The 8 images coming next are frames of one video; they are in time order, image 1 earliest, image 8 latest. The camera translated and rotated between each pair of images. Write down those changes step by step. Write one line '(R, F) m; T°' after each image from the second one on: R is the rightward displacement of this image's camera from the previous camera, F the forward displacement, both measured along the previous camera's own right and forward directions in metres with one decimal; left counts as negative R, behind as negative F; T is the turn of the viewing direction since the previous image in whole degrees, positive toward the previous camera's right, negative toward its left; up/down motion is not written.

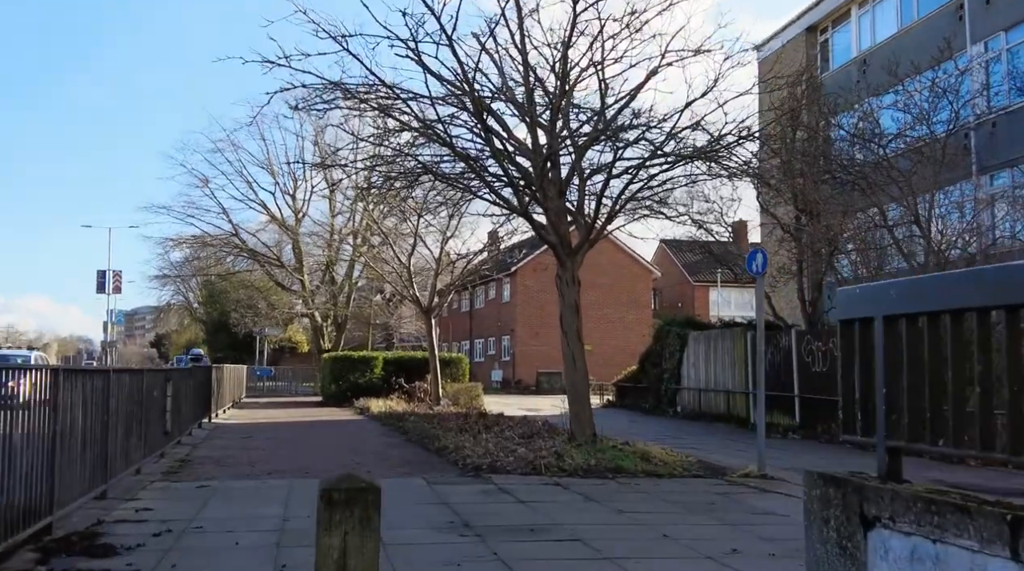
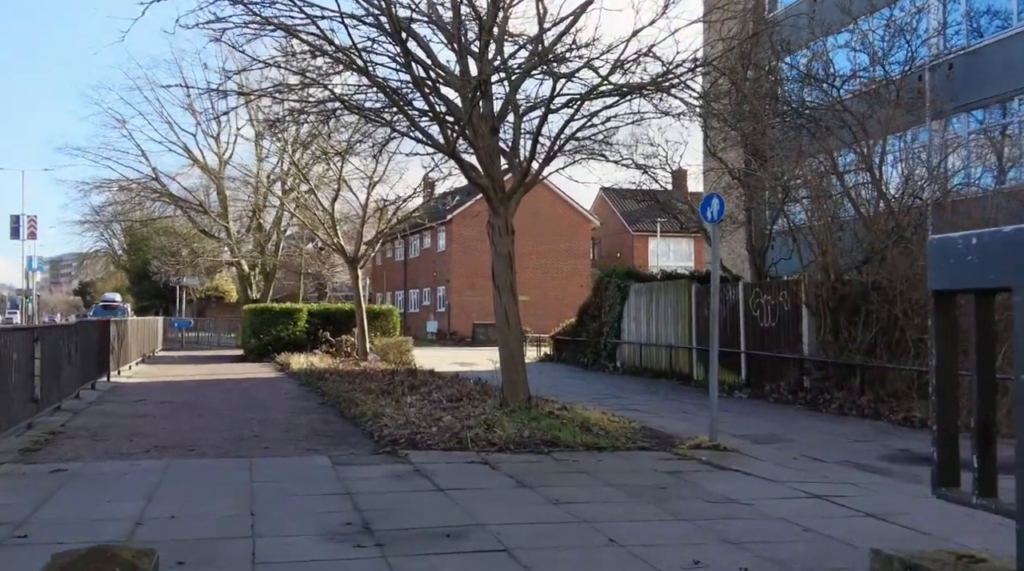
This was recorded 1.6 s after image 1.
(+0.2, +1.3) m; +4°
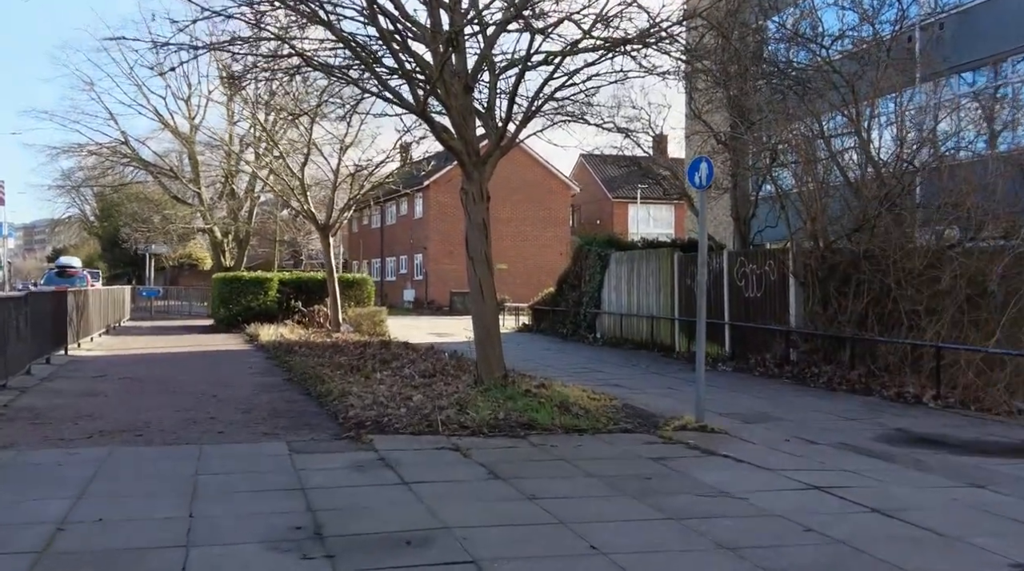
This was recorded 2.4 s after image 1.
(+0.1, +0.7) m; +1°
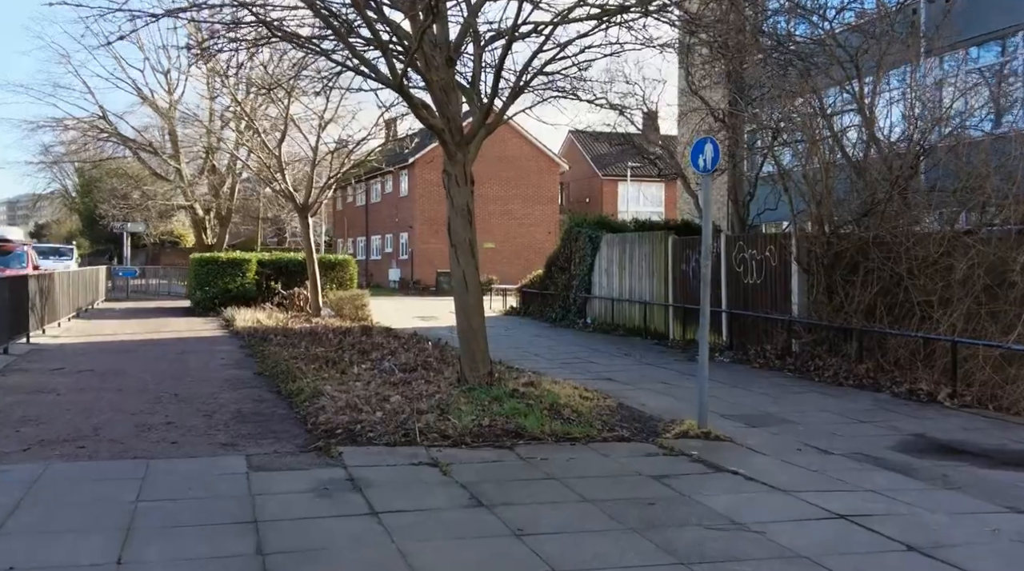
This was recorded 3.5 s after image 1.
(0.0, +0.8) m; +1°
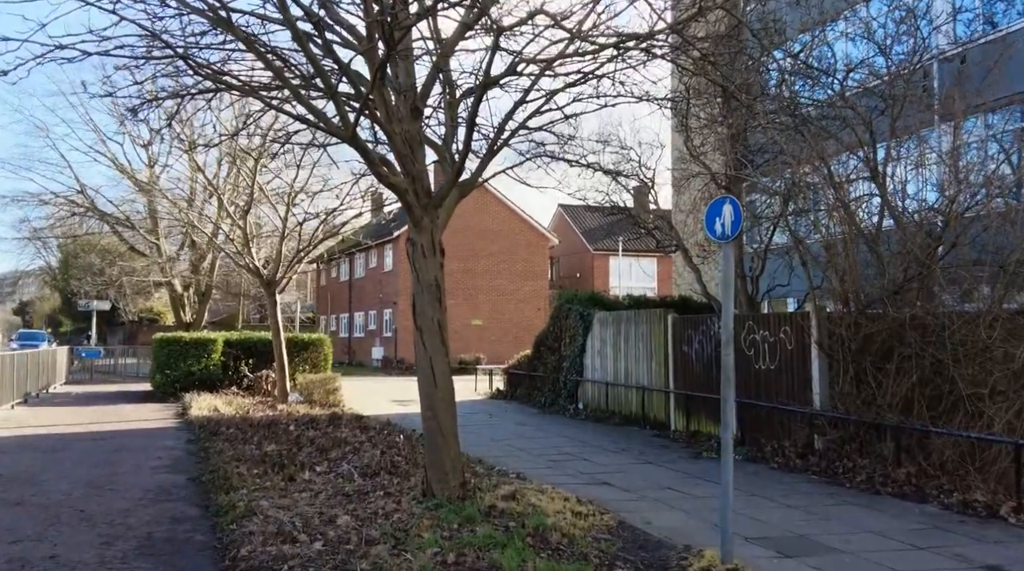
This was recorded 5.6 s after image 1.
(+0.1, +1.6) m; +1°
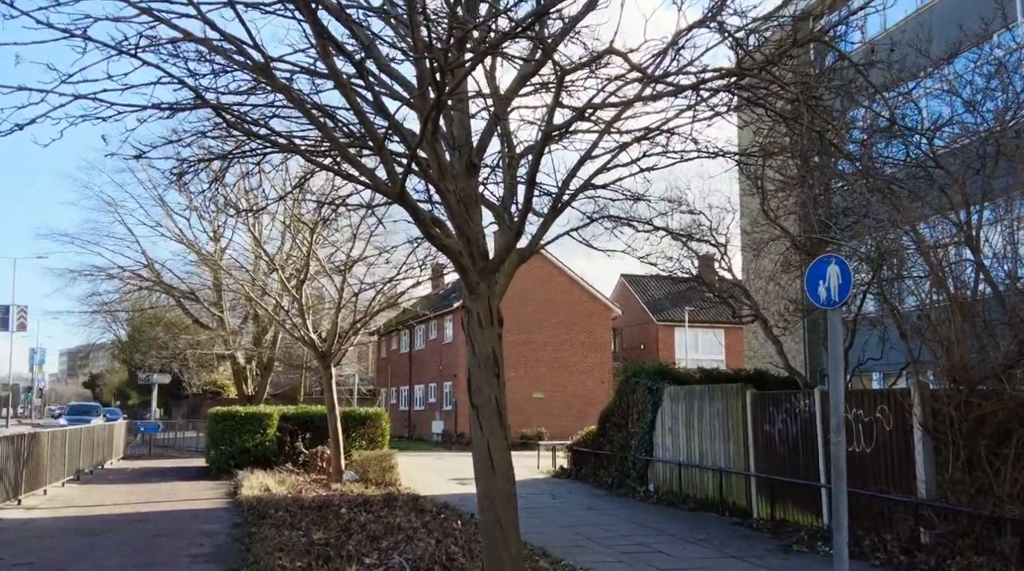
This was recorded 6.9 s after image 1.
(-0.1, +0.8) m; -4°
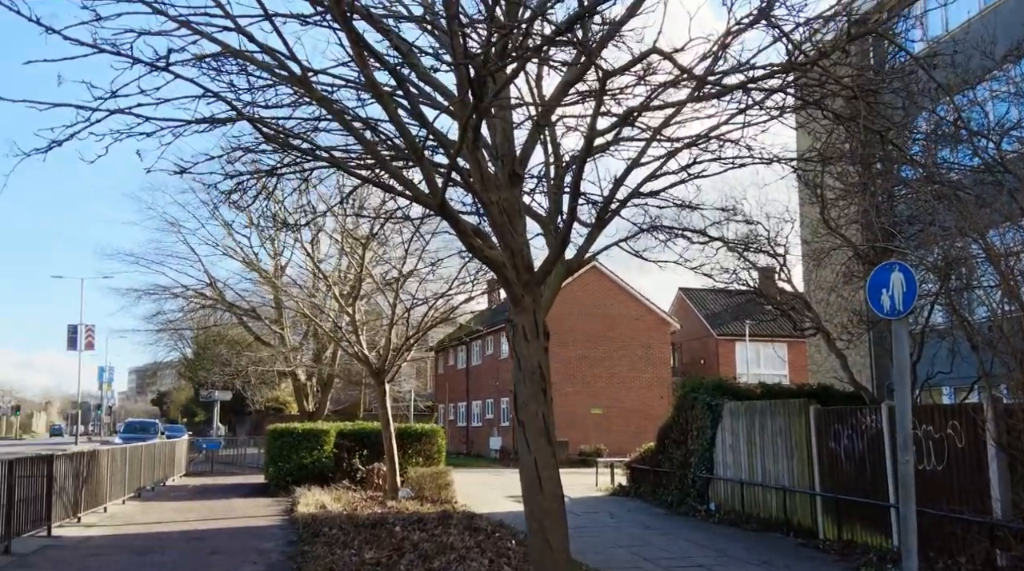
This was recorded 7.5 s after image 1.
(+0.1, +0.2) m; -4°
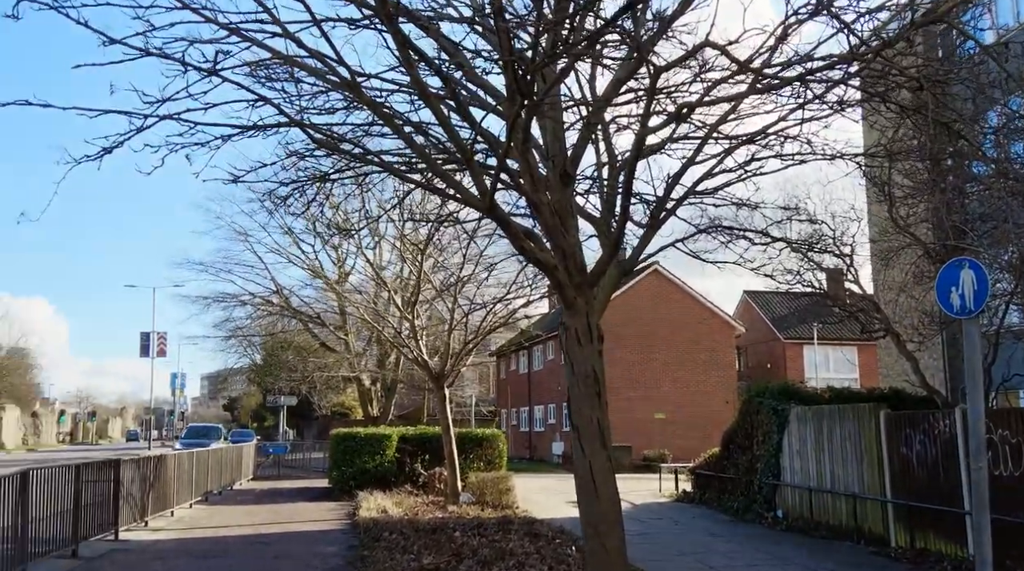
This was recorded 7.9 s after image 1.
(+0.1, +0.1) m; -4°
